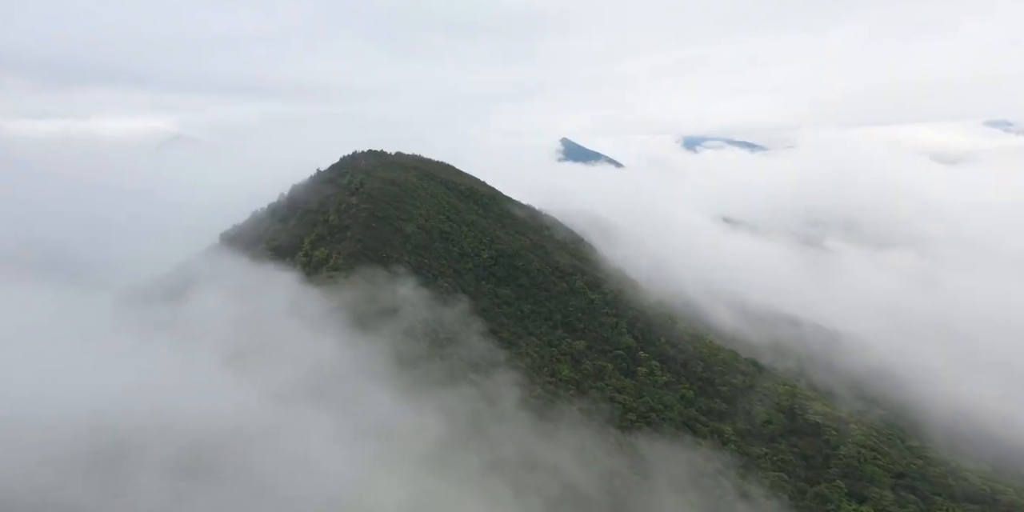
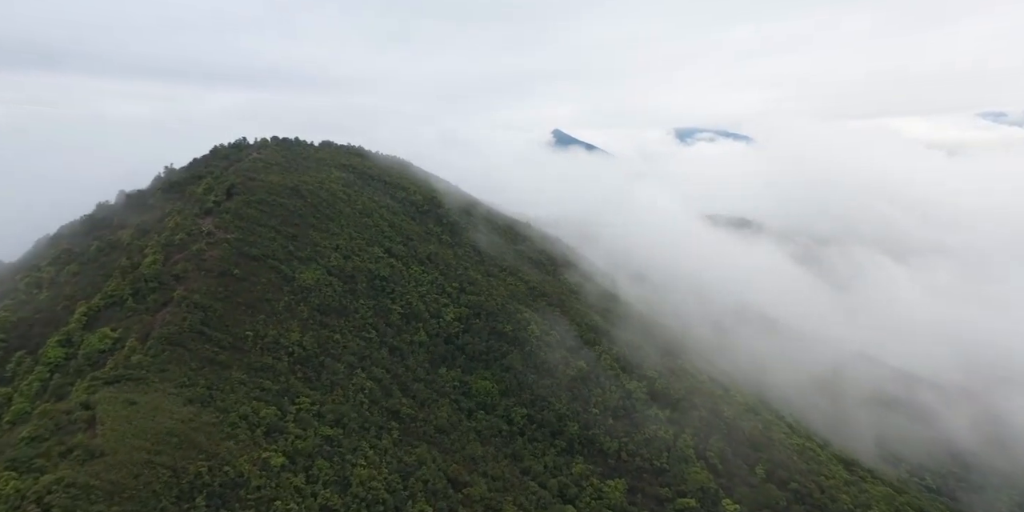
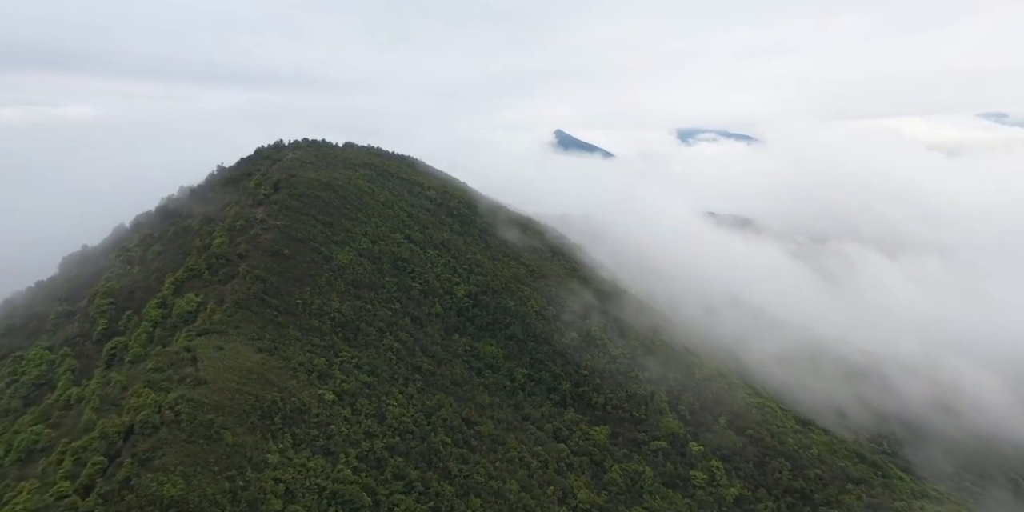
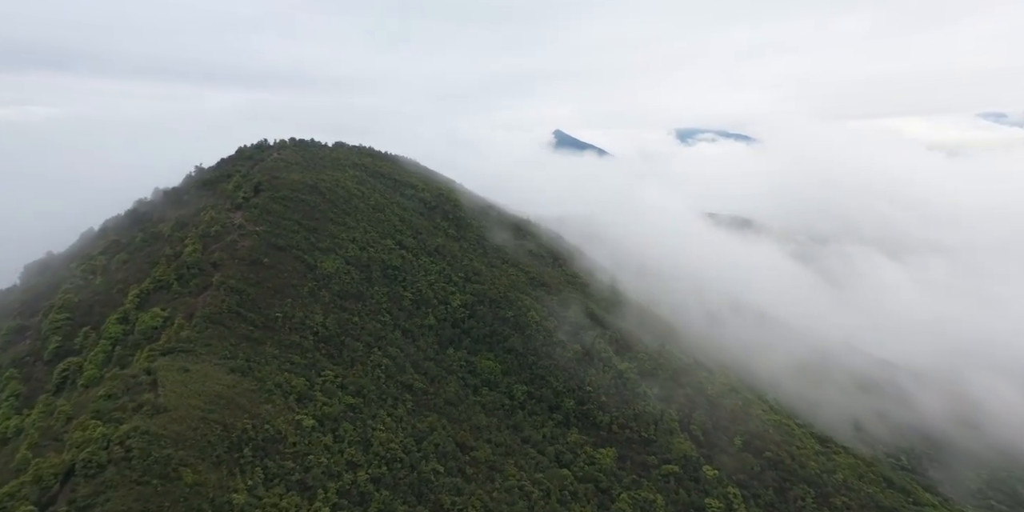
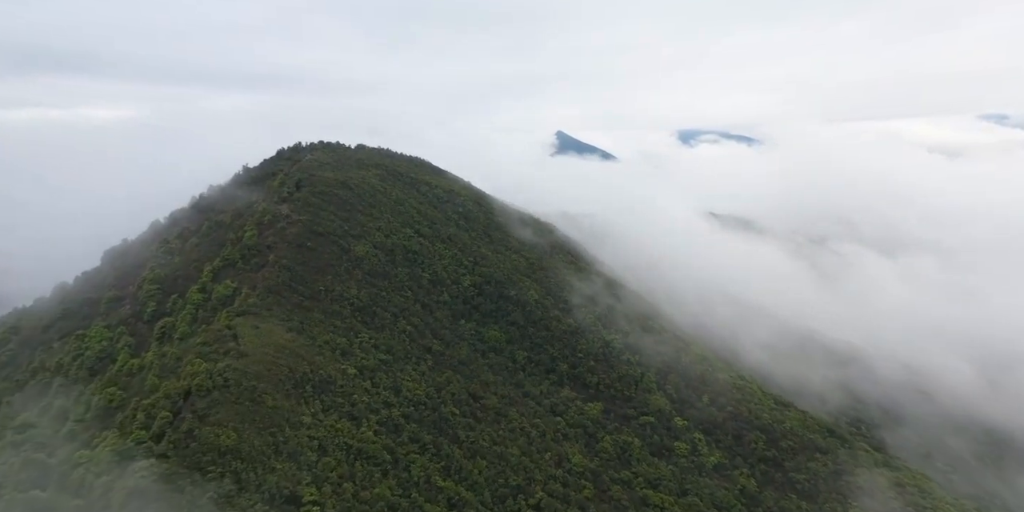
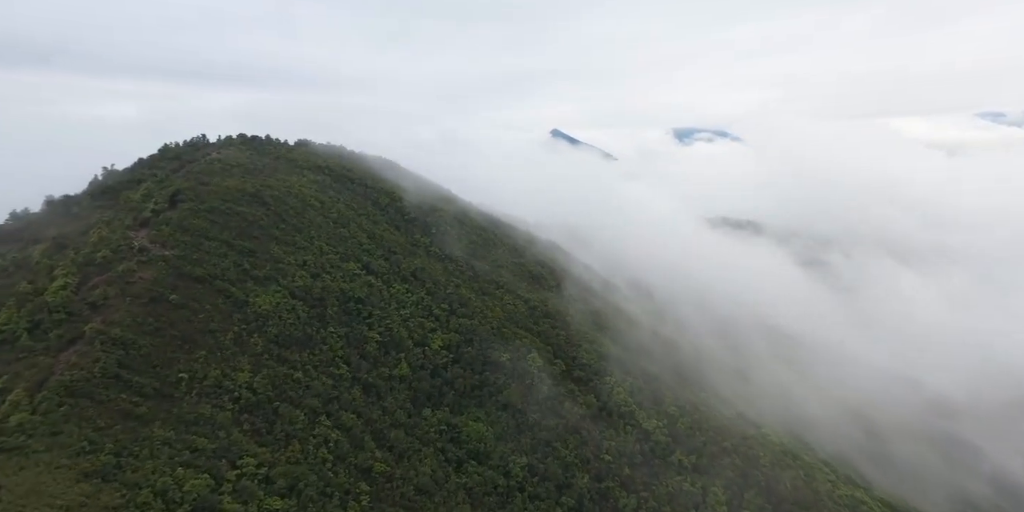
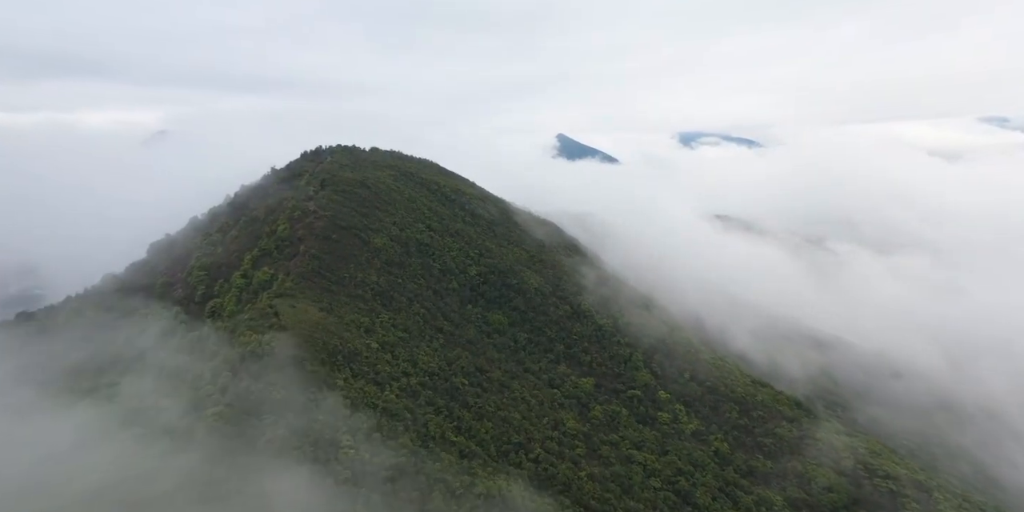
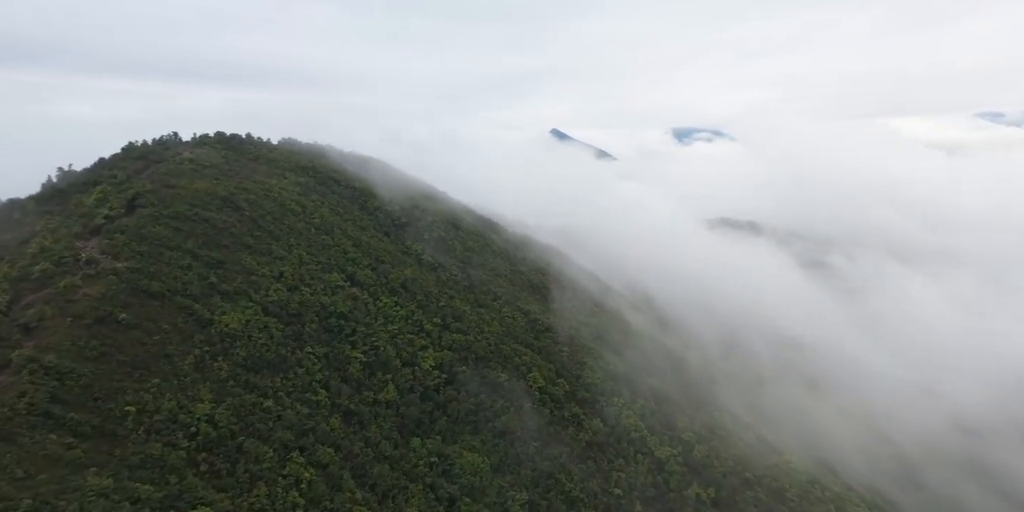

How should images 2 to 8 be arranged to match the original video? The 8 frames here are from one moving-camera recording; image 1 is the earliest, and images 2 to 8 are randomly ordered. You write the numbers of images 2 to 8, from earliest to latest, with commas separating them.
7, 5, 3, 4, 2, 6, 8
